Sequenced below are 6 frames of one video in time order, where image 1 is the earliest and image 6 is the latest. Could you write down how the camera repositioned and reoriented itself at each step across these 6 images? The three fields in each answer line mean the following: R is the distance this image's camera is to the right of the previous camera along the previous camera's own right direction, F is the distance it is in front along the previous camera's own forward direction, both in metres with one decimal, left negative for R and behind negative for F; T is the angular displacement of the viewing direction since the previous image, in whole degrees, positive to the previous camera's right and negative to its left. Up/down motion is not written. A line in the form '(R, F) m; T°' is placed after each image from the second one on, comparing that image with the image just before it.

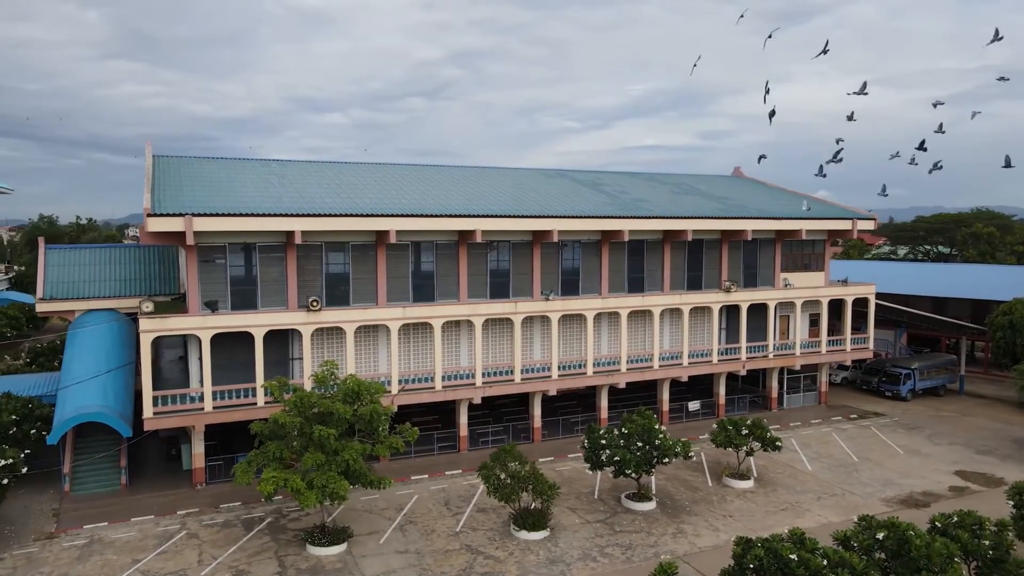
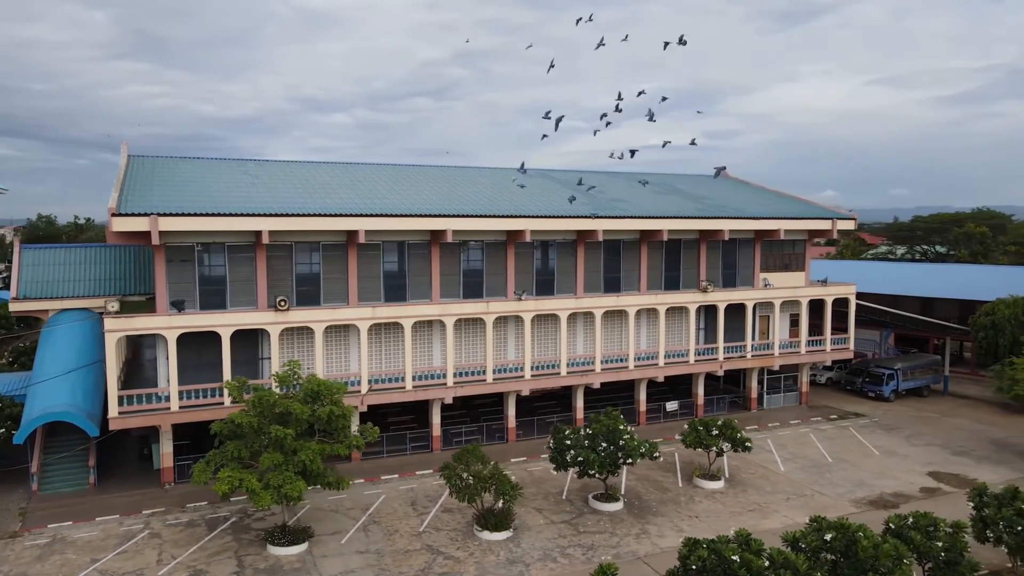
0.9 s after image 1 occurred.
(+1.2, 0.0) m; 0°
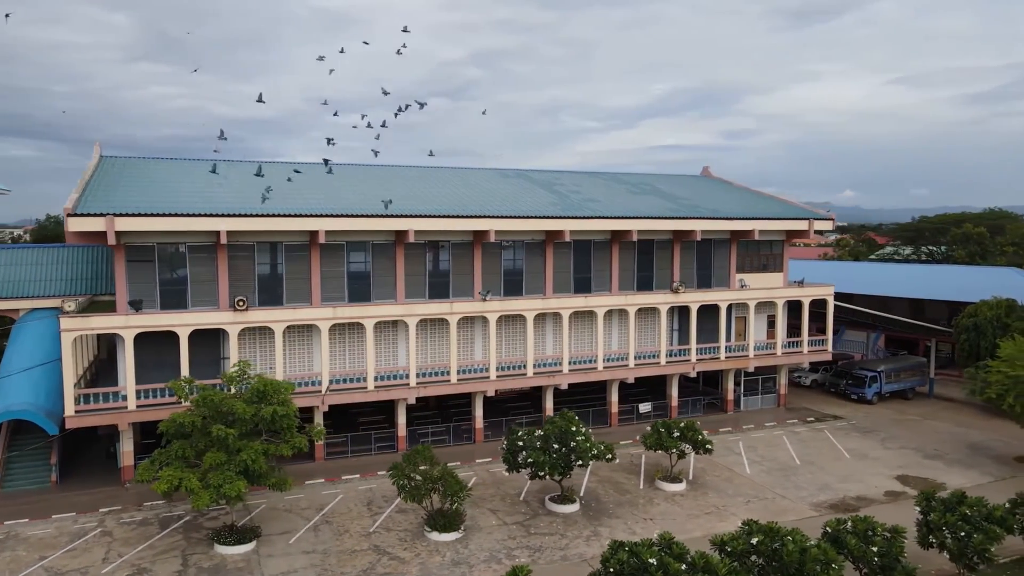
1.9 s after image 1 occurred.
(+1.8, +0.1) m; -1°
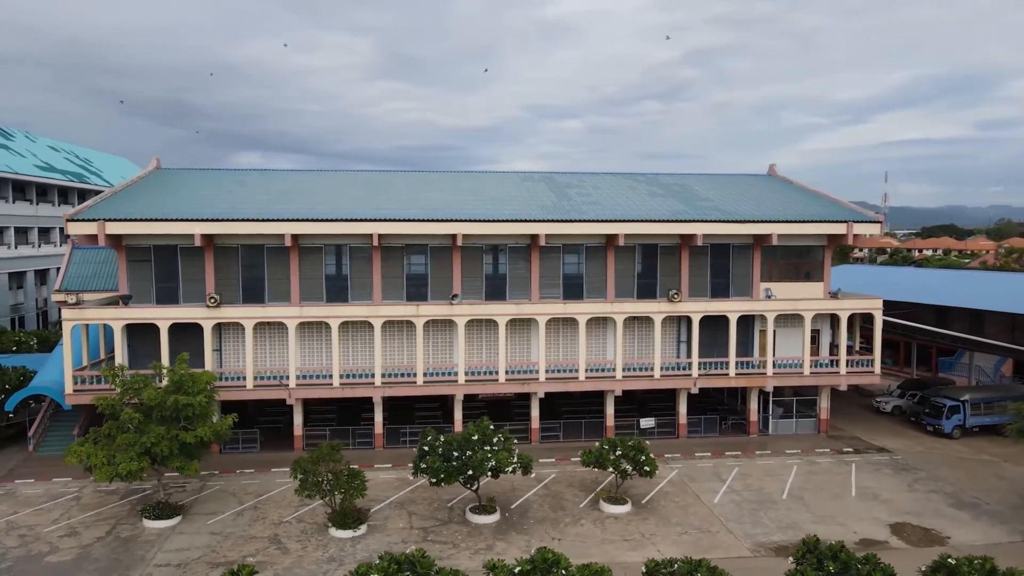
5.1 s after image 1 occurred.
(+8.4, +1.6) m; -16°
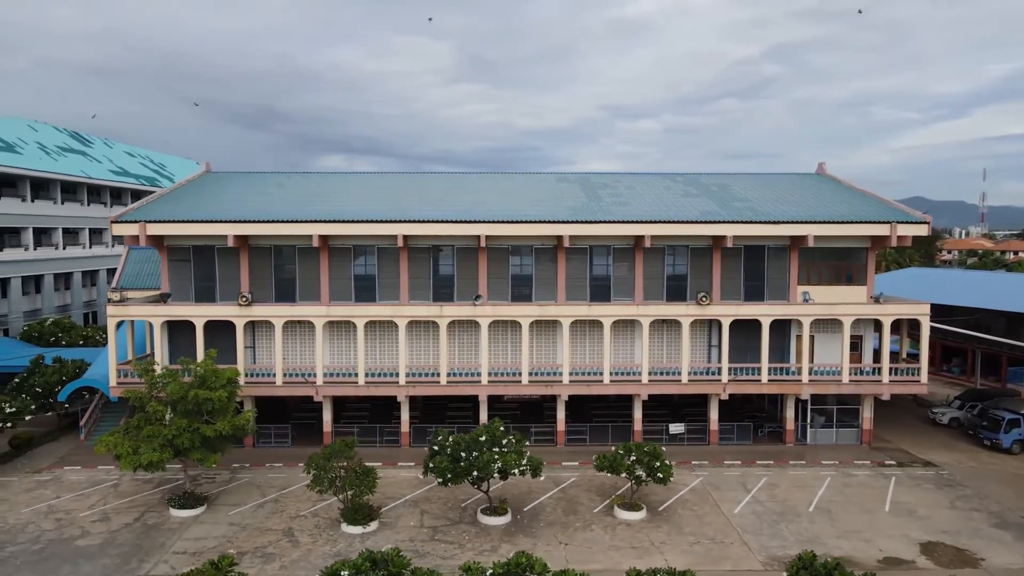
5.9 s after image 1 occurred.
(+1.9, +0.2) m; -6°
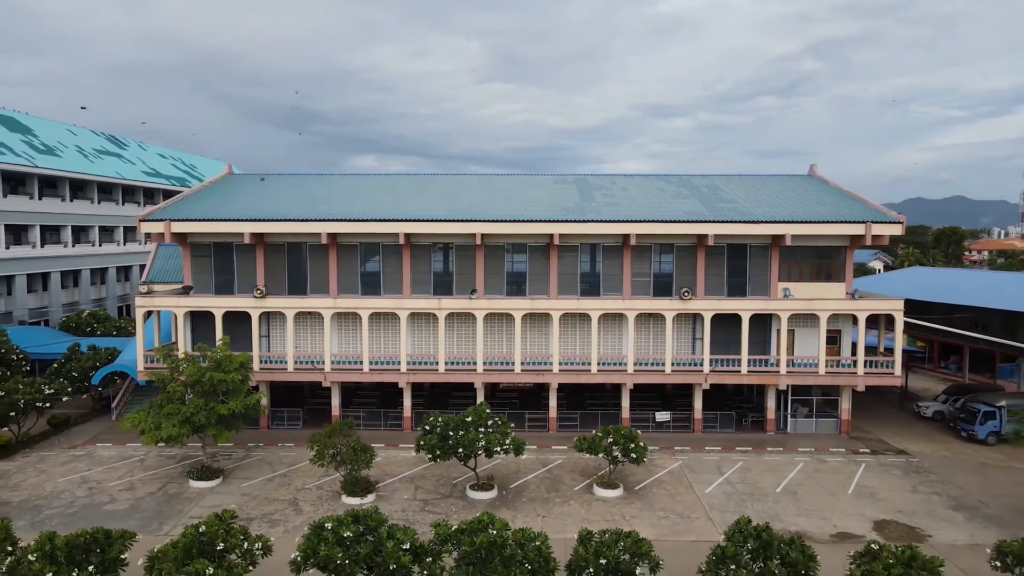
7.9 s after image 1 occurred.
(+1.4, -1.9) m; -2°
